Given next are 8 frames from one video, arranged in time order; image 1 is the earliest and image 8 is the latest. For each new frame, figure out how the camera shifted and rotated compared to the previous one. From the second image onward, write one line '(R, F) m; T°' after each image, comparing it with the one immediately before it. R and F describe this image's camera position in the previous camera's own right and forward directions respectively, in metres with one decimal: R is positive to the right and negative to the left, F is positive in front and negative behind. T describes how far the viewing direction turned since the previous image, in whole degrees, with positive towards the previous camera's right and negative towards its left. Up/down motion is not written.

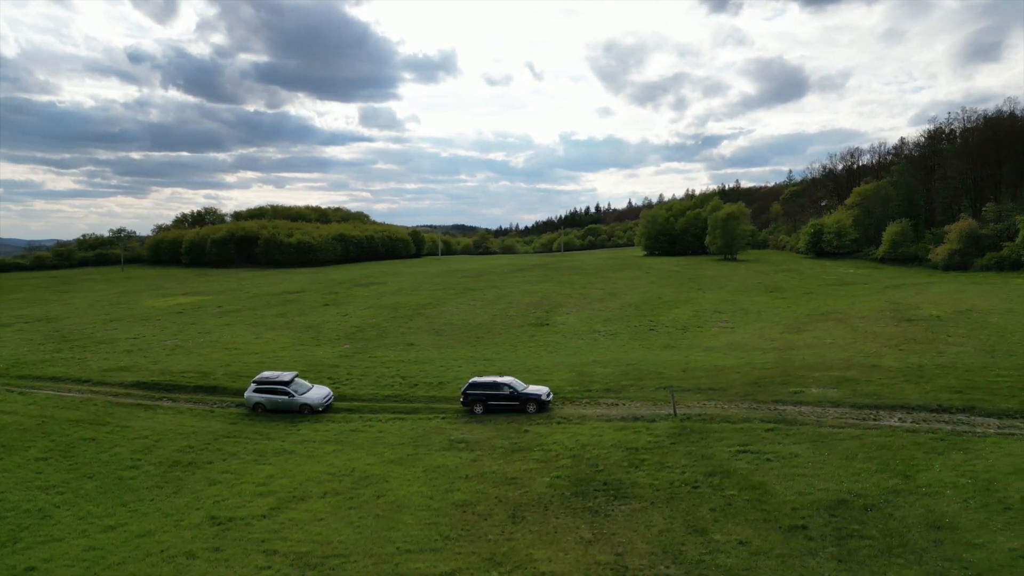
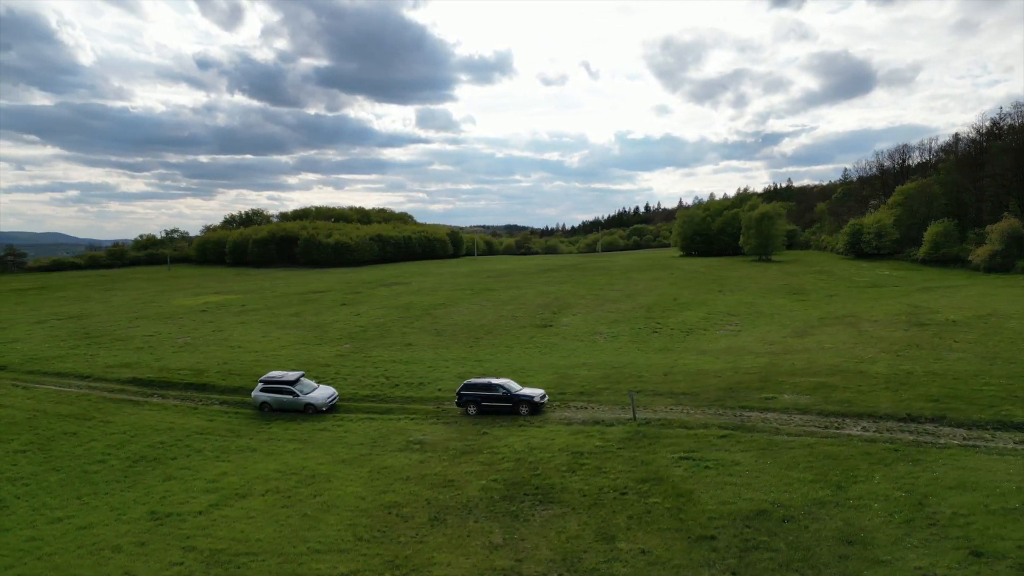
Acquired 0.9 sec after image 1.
(+3.3, +0.3) m; -4°
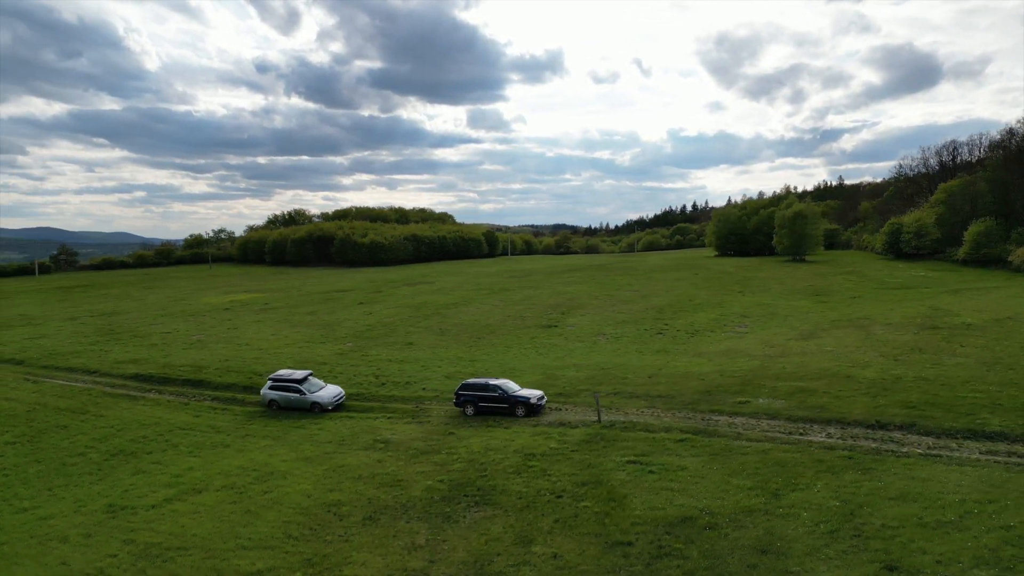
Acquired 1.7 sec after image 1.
(+2.9, +0.2) m; -4°
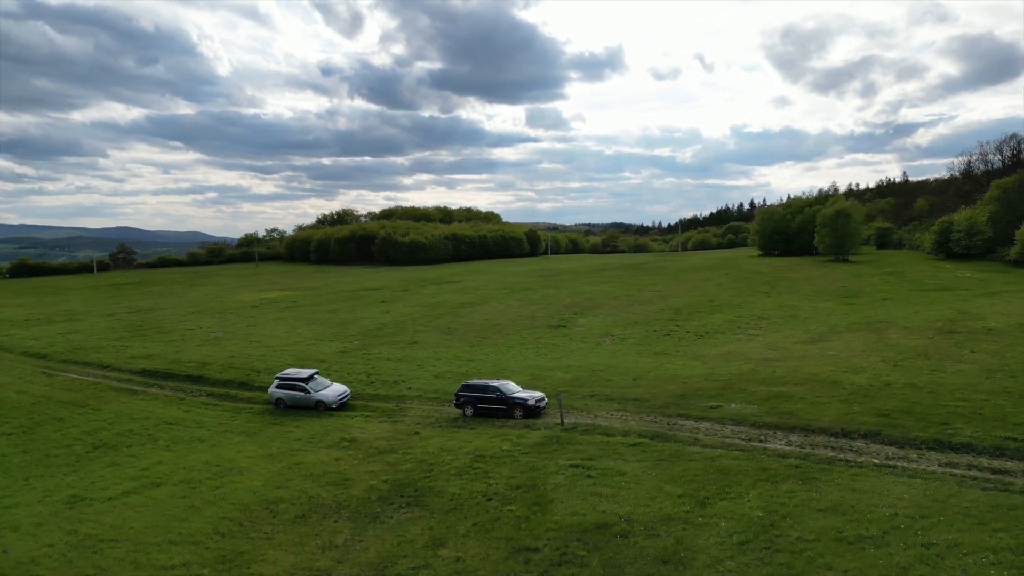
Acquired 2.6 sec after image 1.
(+3.2, +0.3) m; -4°
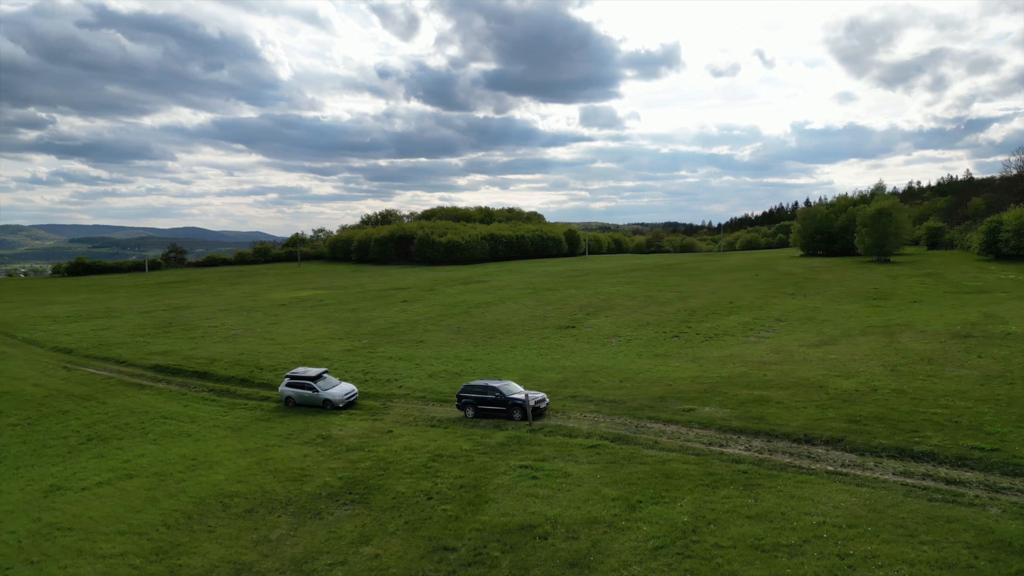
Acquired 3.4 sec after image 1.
(+2.8, +0.1) m; -4°
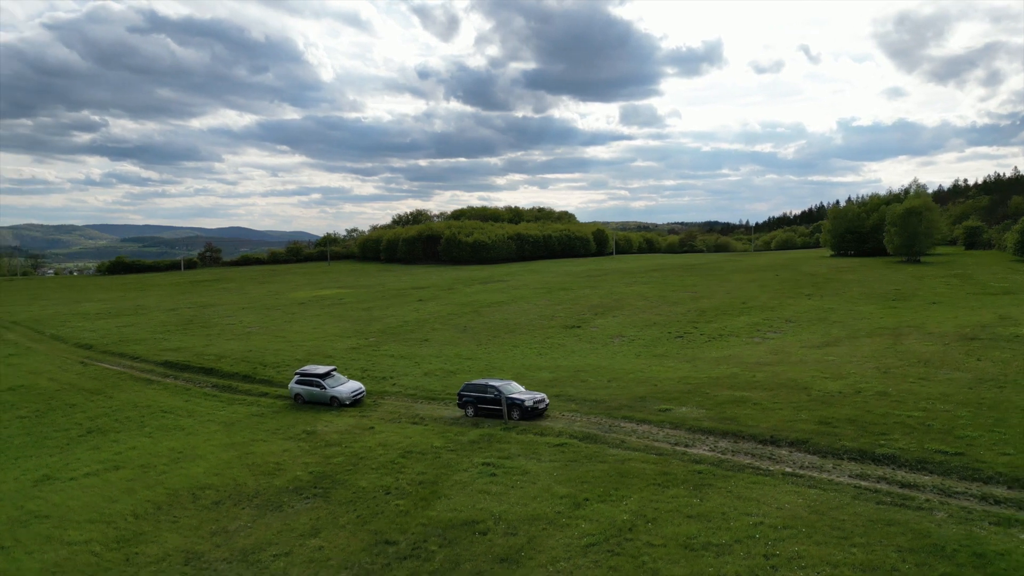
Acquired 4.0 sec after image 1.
(+2.1, -0.2) m; -3°
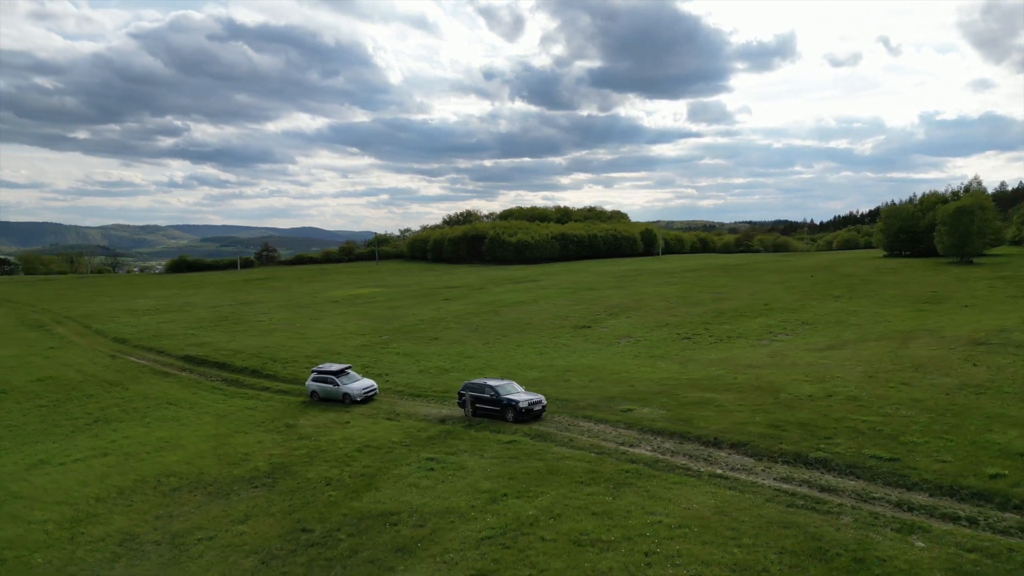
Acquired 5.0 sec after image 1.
(+3.4, -0.4) m; -5°
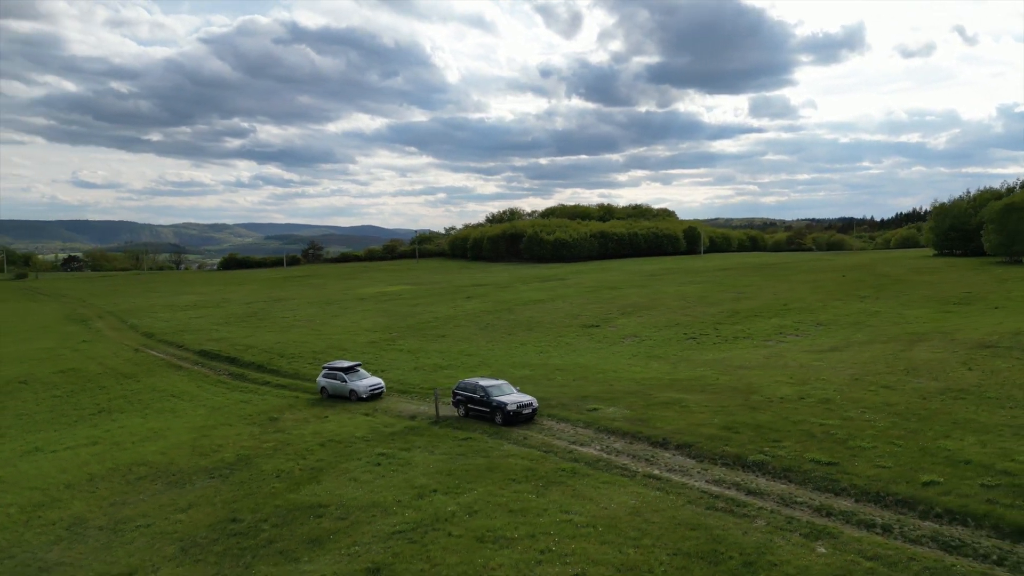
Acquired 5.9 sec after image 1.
(+3.1, -0.1) m; -4°
